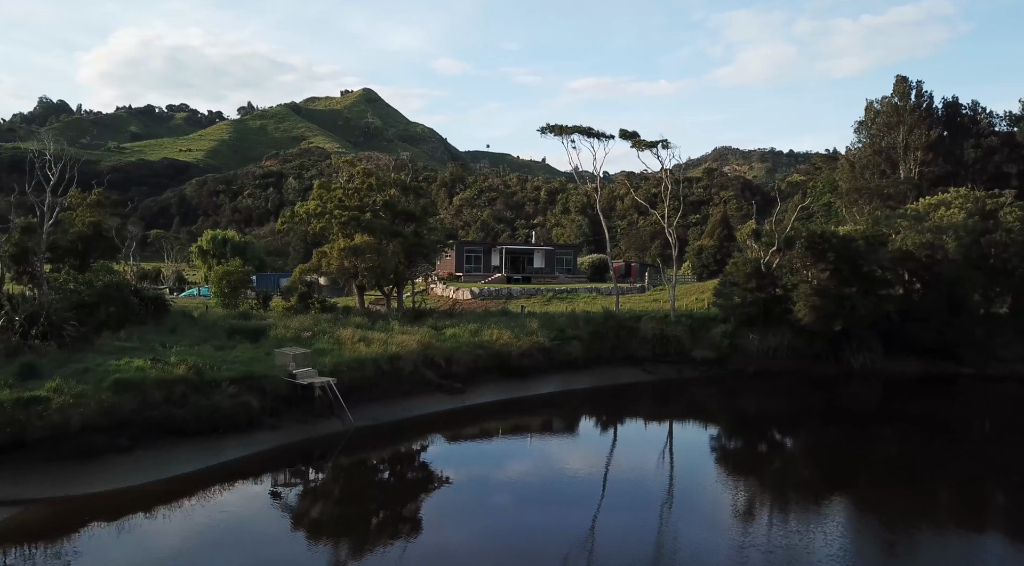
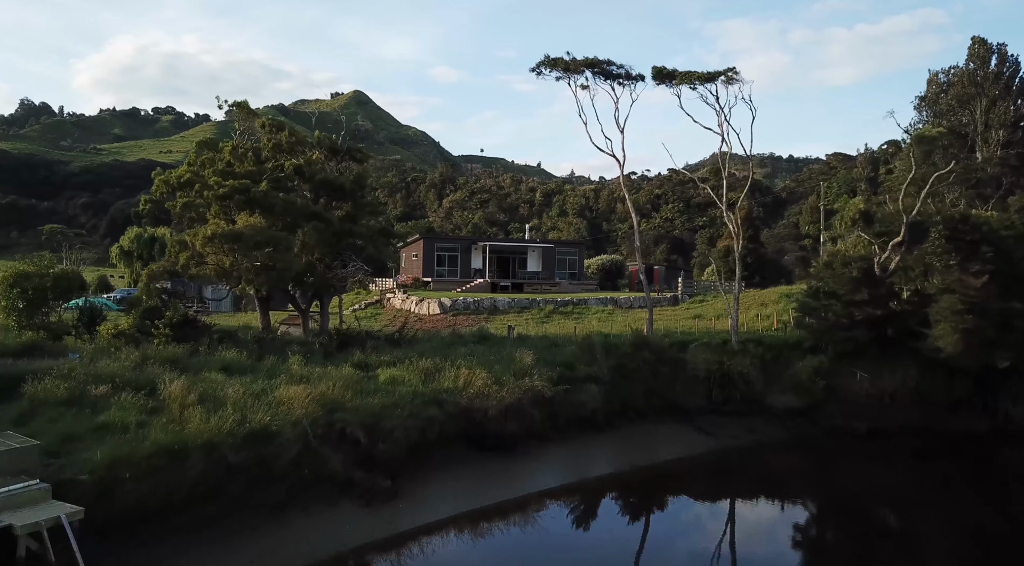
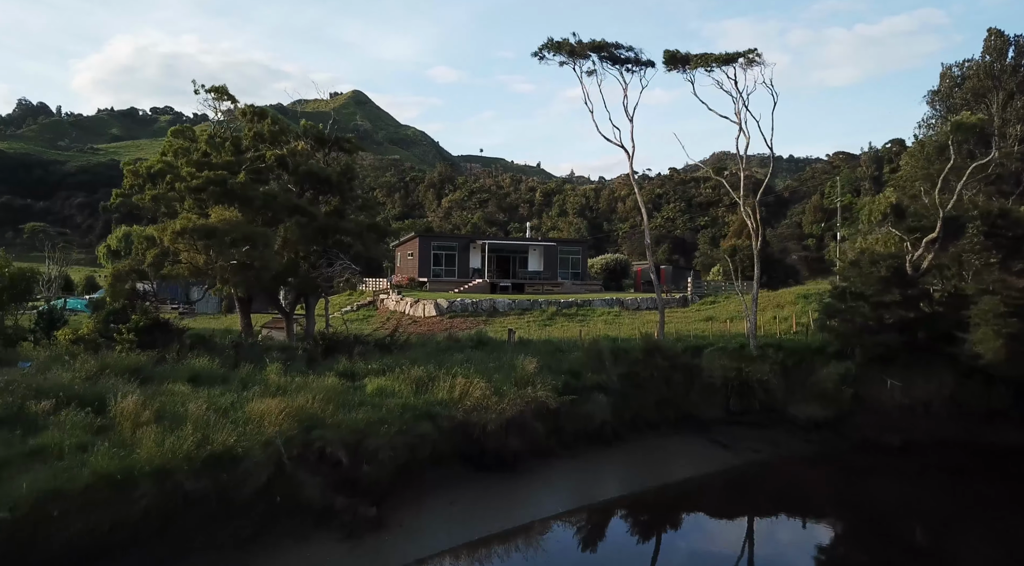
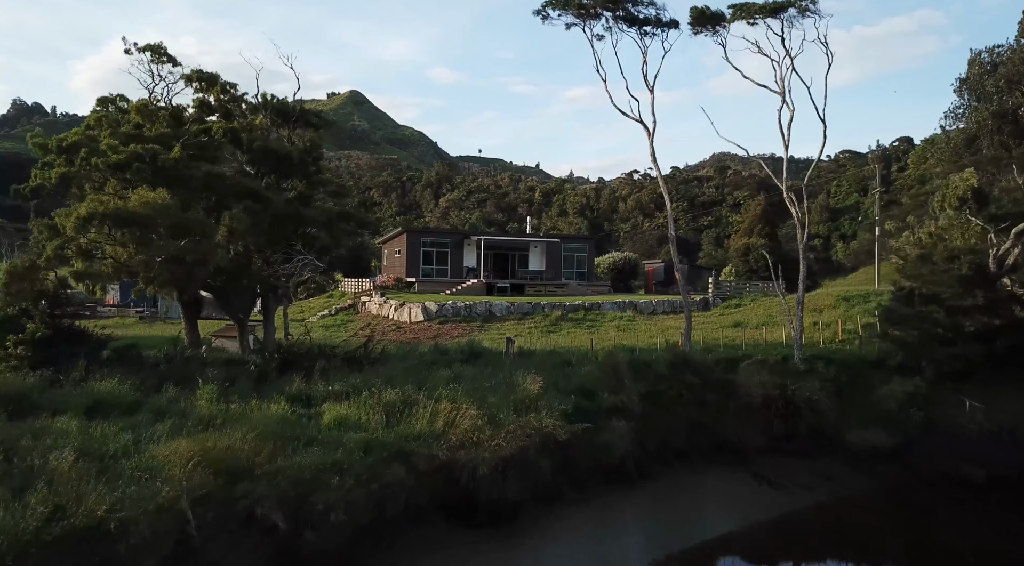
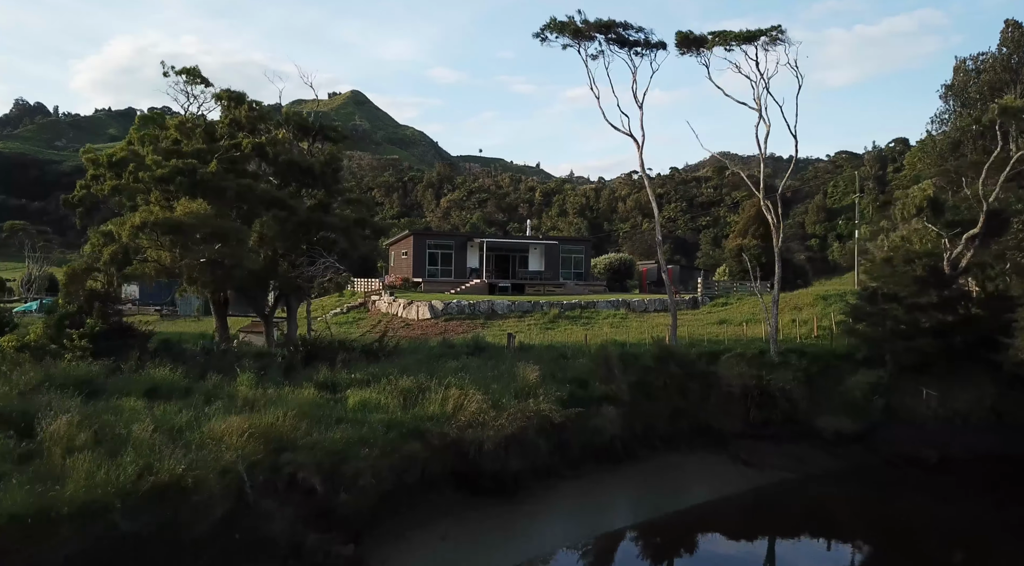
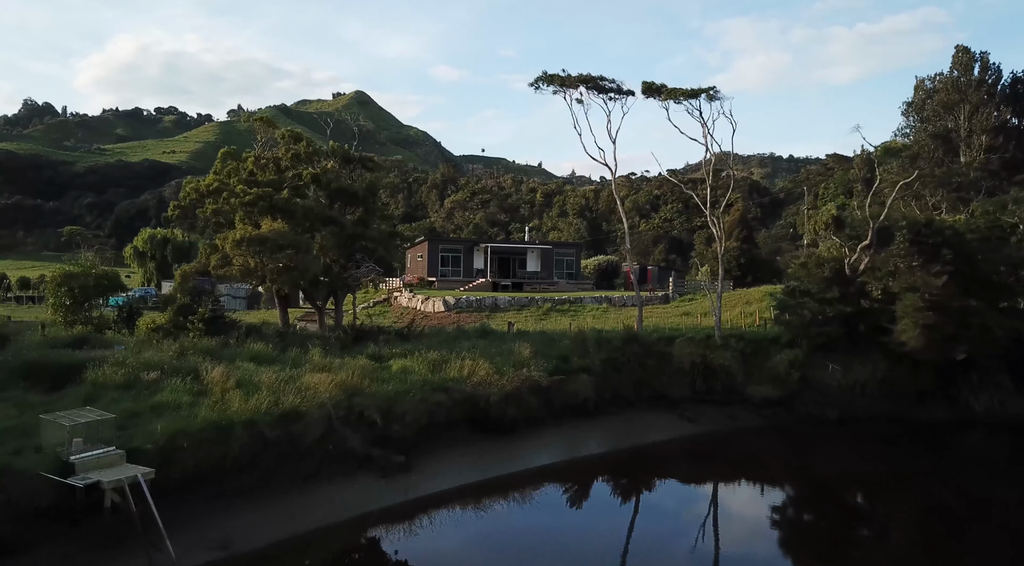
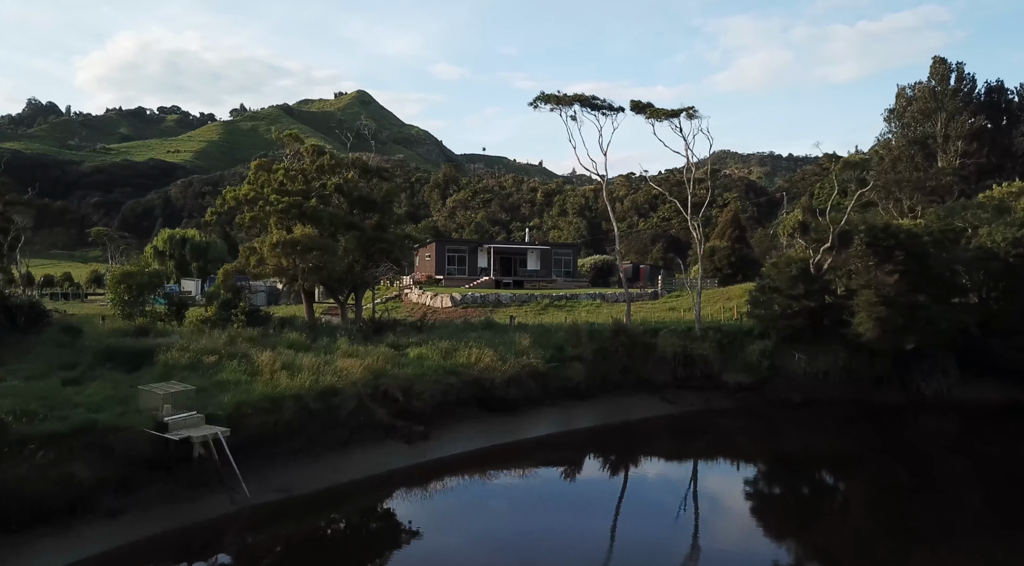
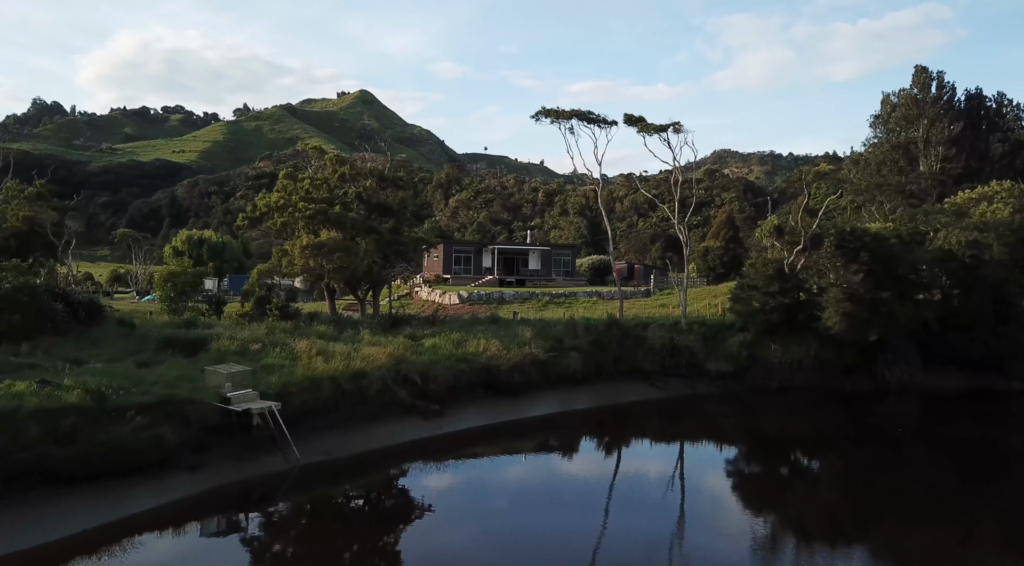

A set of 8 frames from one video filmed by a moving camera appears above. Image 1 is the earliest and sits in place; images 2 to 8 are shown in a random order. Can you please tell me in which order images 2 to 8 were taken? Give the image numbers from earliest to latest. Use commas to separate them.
8, 7, 6, 2, 3, 5, 4
